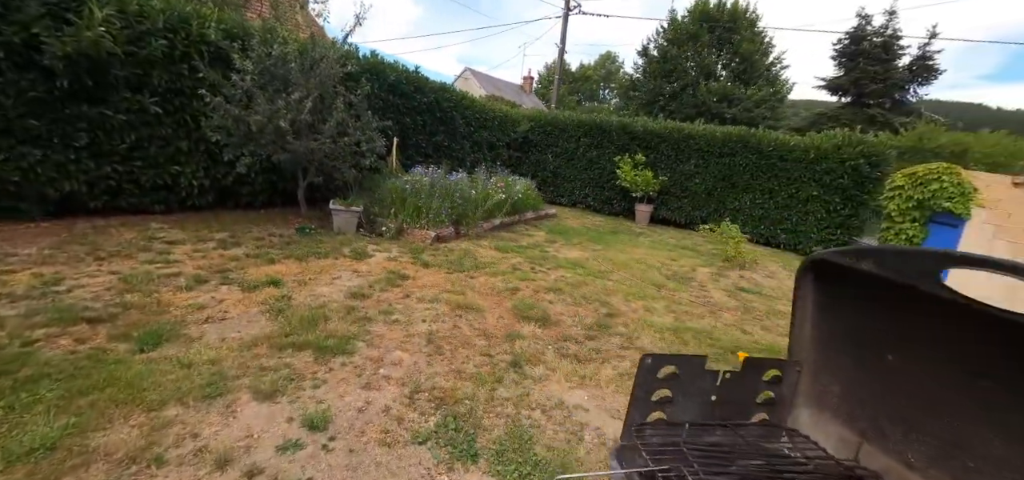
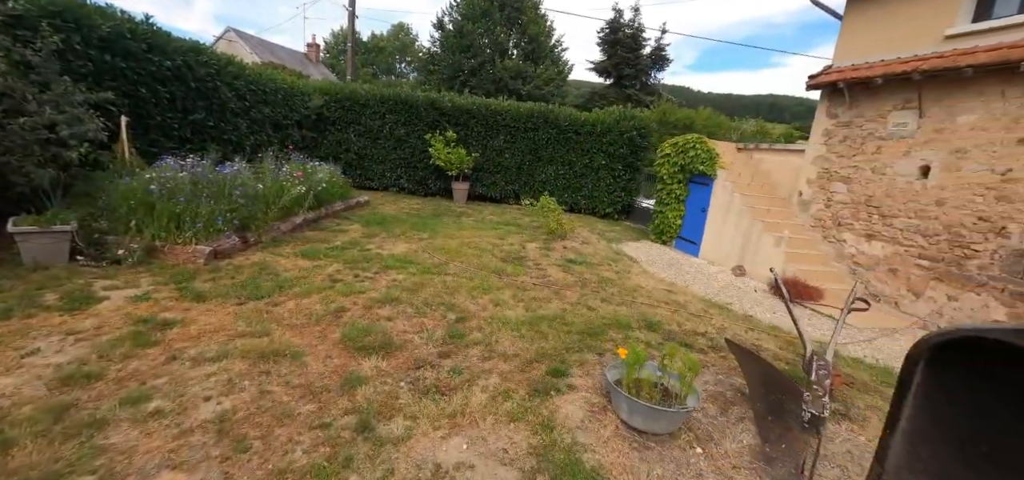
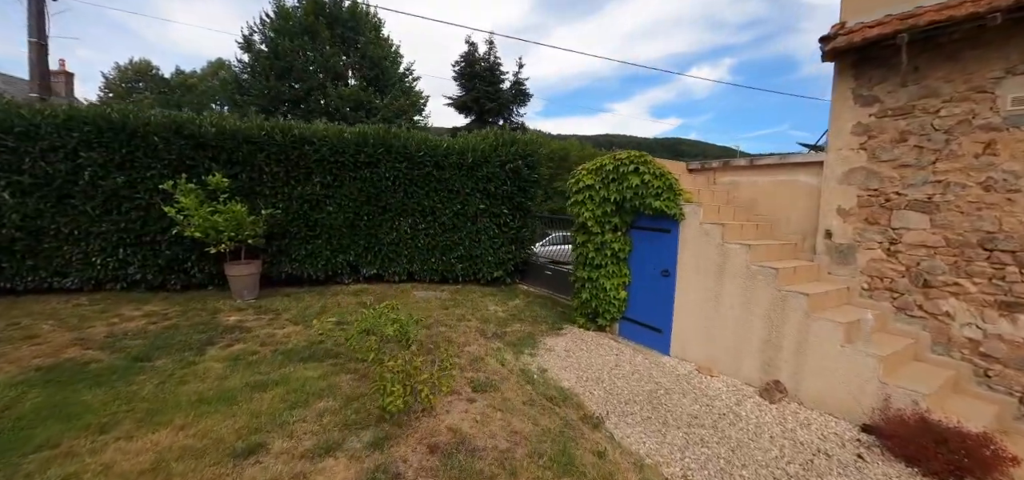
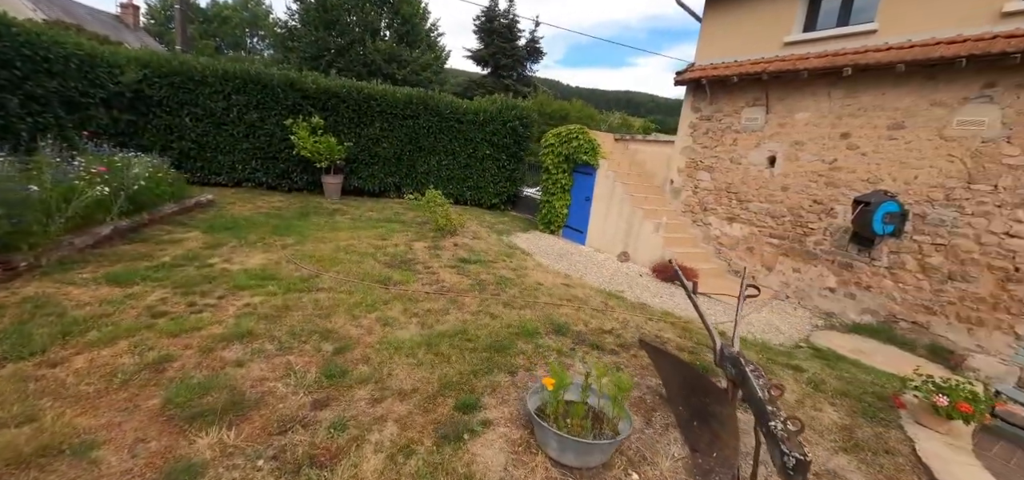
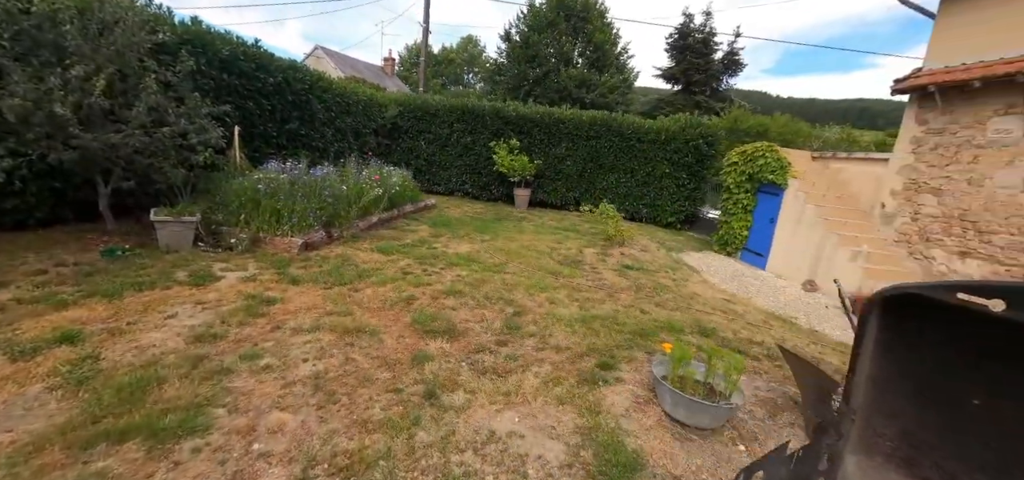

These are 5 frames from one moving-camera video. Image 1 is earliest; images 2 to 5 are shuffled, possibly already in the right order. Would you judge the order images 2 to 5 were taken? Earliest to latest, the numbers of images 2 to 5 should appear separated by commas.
5, 2, 4, 3
